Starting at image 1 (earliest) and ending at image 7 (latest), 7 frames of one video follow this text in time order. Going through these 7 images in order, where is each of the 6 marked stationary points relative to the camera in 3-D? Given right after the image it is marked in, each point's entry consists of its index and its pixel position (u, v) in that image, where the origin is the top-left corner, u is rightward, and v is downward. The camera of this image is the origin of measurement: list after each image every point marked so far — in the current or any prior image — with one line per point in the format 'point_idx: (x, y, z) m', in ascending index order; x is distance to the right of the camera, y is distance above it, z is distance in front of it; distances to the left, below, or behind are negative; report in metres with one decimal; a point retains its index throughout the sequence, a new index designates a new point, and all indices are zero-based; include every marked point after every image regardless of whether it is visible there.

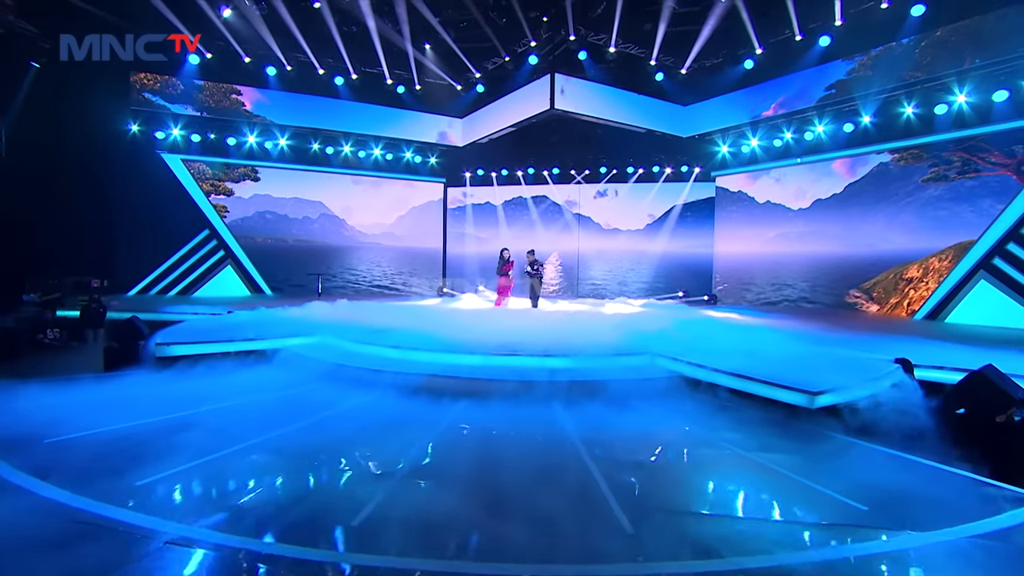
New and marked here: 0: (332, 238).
0: (-3.7, +1.0, +10.4) m
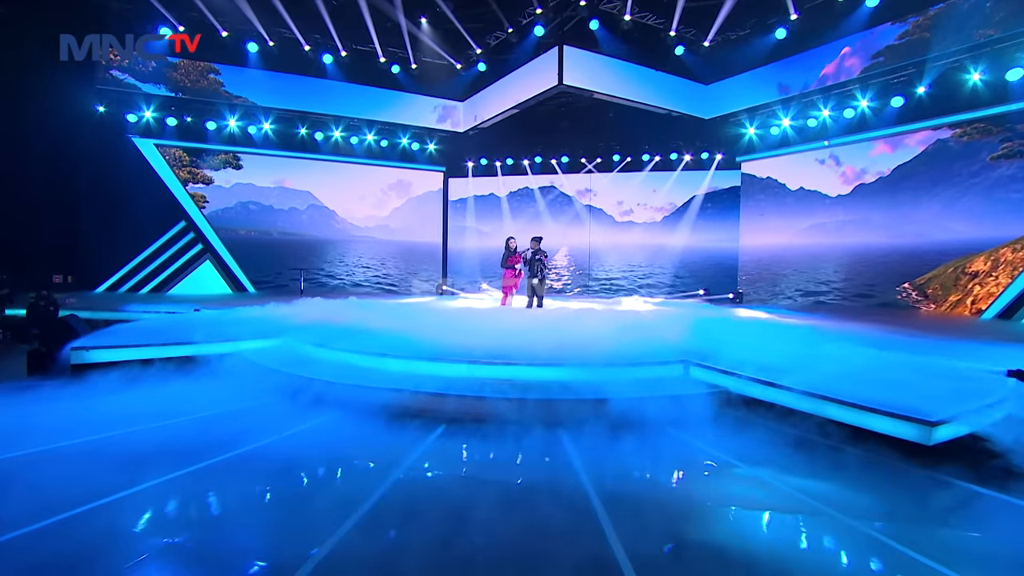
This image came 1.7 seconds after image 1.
0: (-3.6, +1.1, +9.6) m
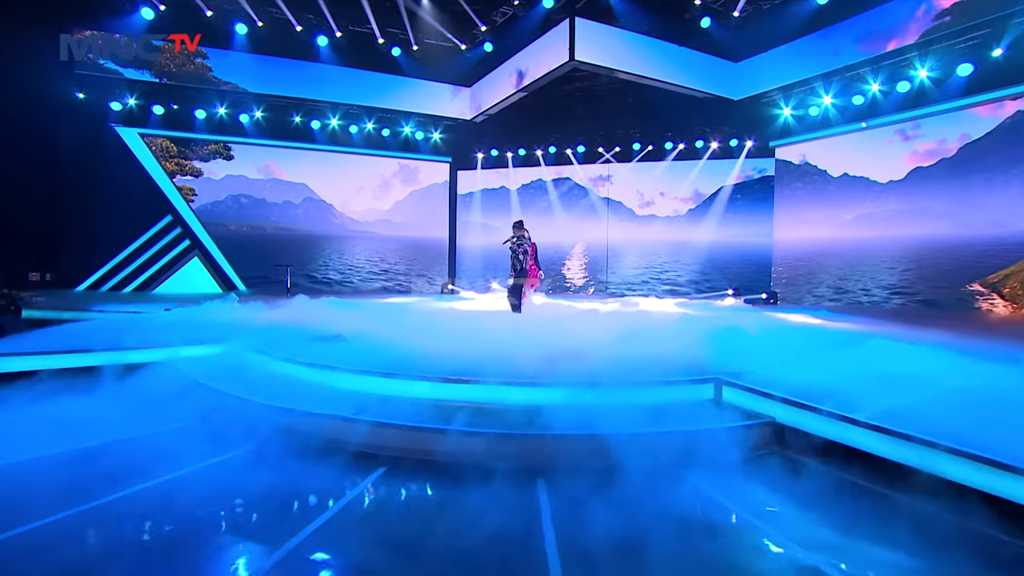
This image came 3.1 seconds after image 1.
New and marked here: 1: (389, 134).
0: (-3.5, +1.1, +9.1) m
1: (-2.1, +2.7, +8.9) m
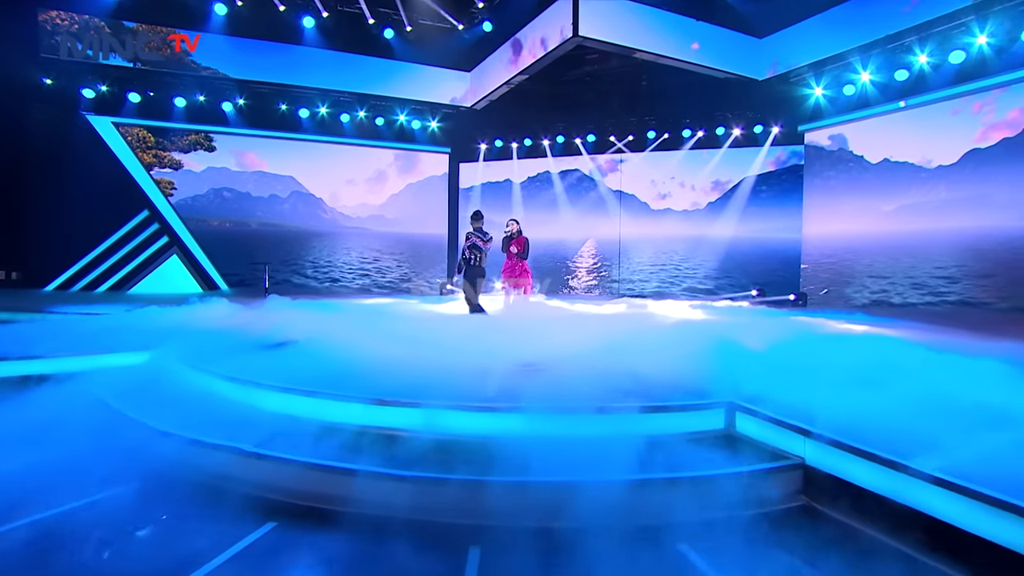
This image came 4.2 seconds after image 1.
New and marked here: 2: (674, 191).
0: (-3.4, +1.1, +8.5) m
1: (-2.1, +2.7, +8.3) m
2: (+2.7, +1.6, +8.4) m
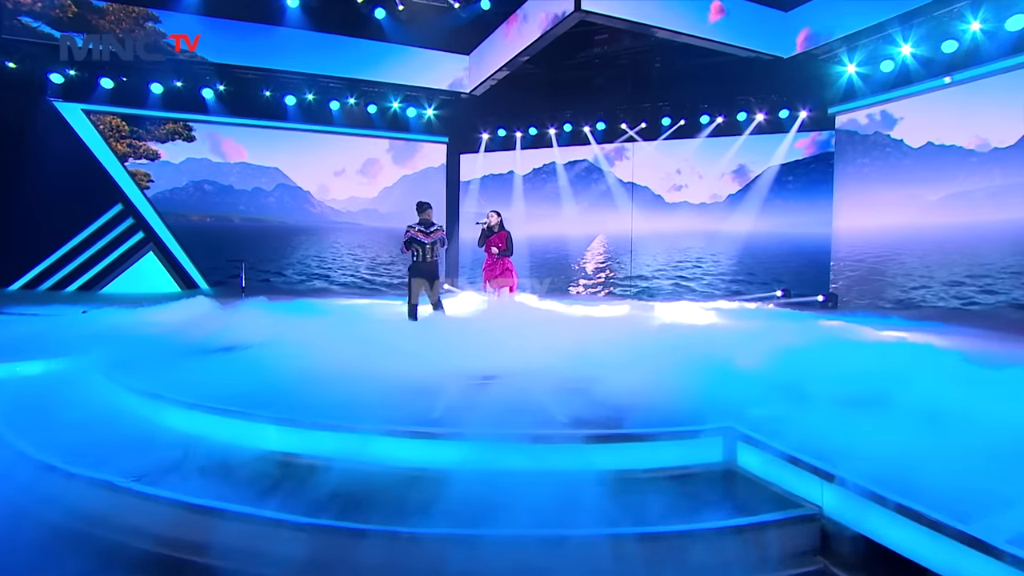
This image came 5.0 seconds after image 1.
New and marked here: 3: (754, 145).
0: (-3.4, +1.1, +8.0) m
1: (-2.1, +2.7, +7.8) m
2: (+2.7, +1.6, +7.7) m
3: (+3.5, +2.1, +7.3) m
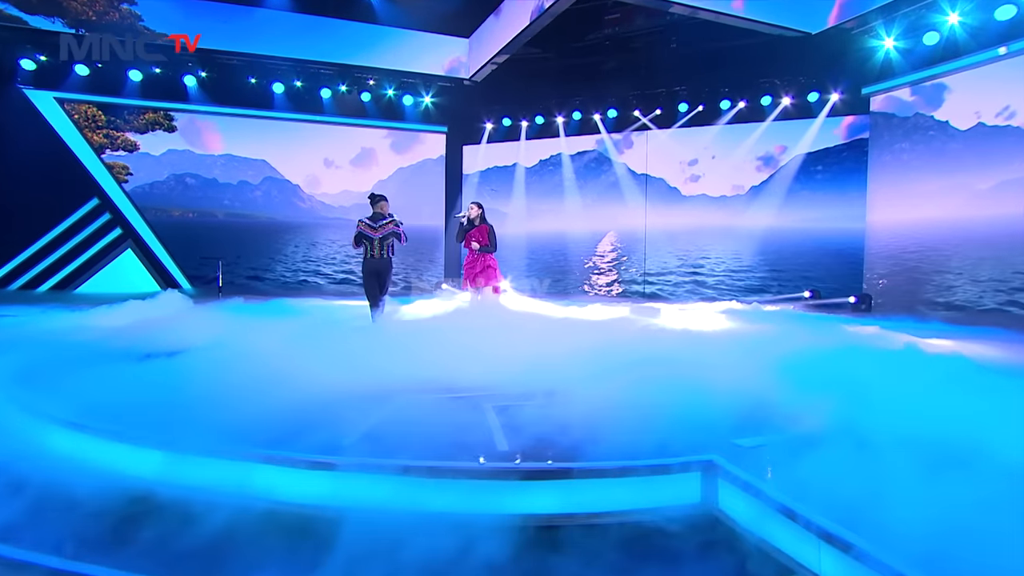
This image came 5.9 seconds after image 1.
0: (-3.4, +1.1, +7.6) m
1: (-2.1, +2.7, +7.3) m
2: (+2.7, +1.6, +7.1) m
3: (+3.5, +2.1, +6.7) m
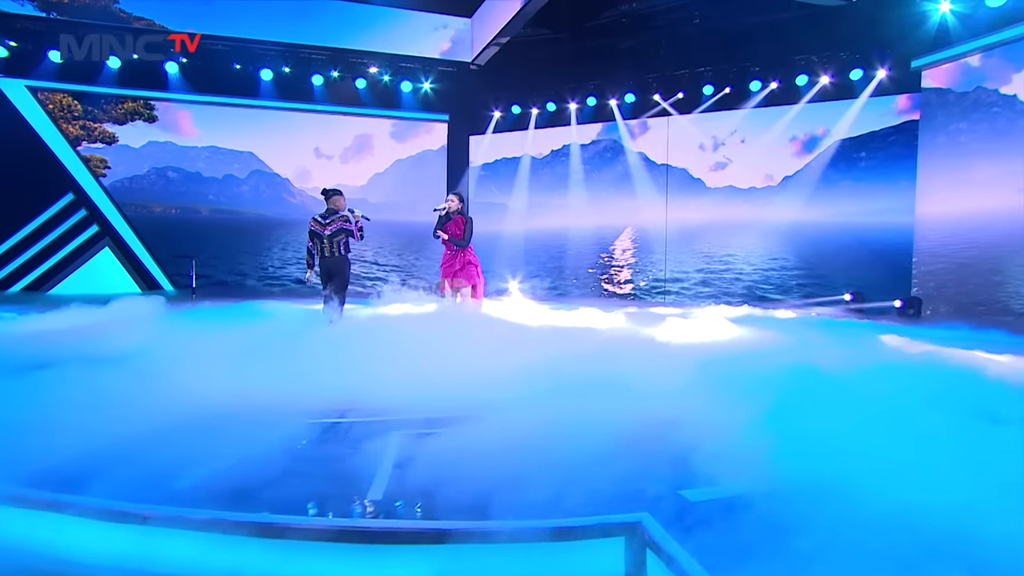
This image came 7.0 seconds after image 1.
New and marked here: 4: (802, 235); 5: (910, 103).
0: (-3.3, +1.1, +7.1) m
1: (-2.0, +2.7, +6.8) m
2: (+2.7, +1.6, +6.4) m
3: (+3.5, +2.0, +5.9) m
4: (+3.5, +0.7, +6.1) m
5: (+4.2, +2.0, +5.5) m
